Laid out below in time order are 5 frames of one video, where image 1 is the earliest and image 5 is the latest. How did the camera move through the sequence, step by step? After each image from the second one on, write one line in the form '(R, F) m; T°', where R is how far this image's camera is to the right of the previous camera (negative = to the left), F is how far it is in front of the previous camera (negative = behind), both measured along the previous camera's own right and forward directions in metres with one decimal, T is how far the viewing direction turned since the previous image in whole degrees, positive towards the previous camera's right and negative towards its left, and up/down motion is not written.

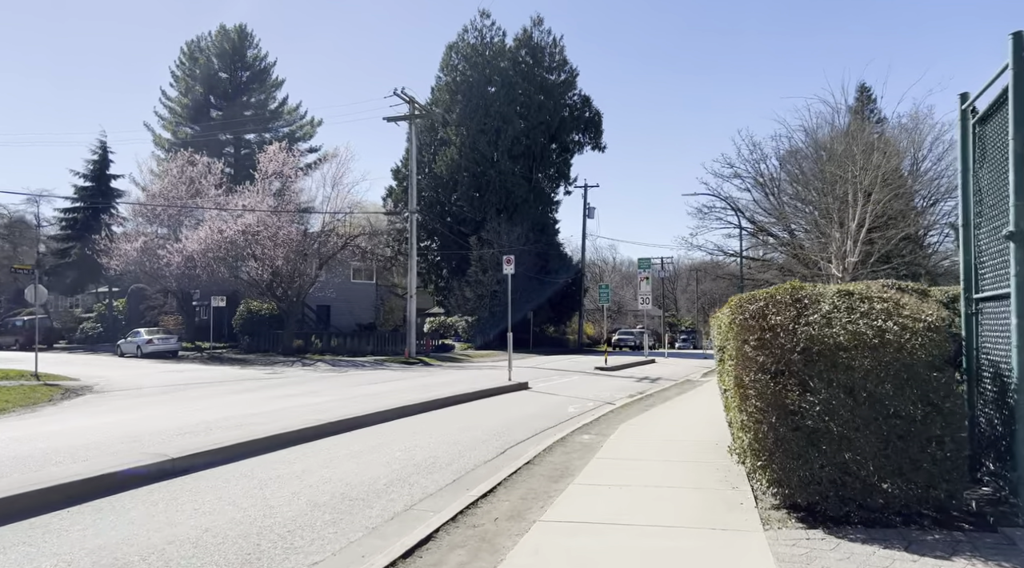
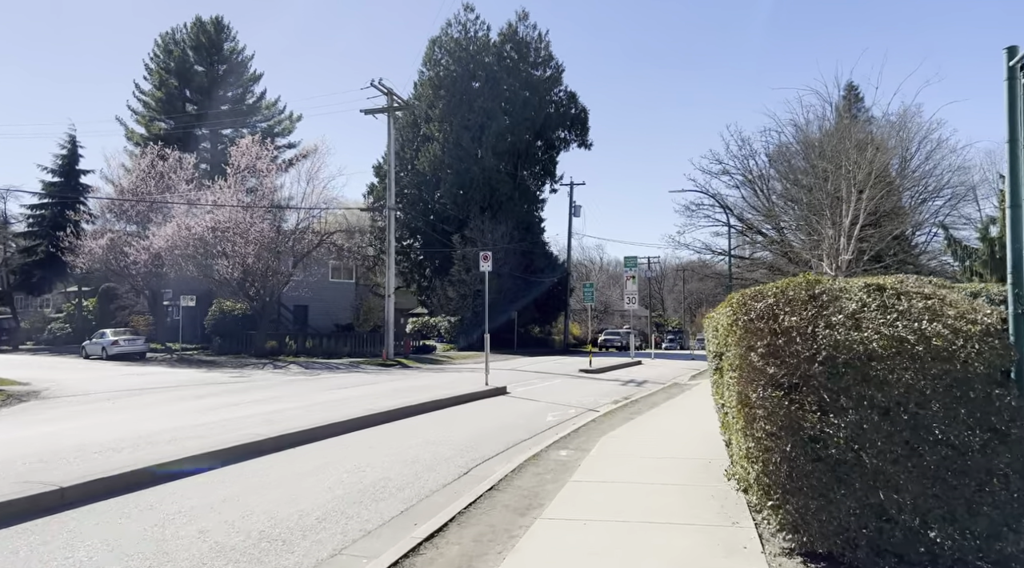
(+0.2, +1.1) m; +1°
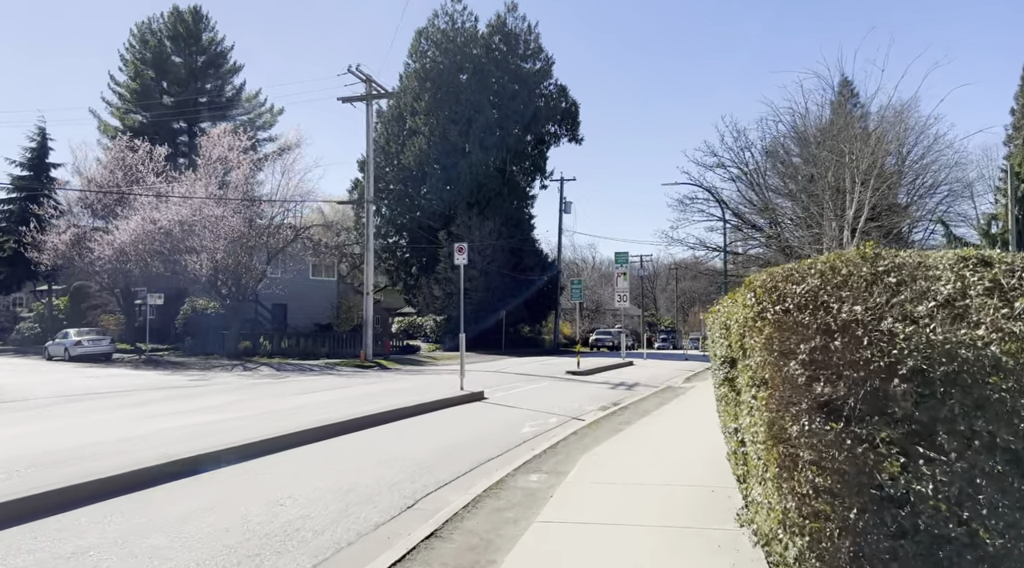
(+0.3, +1.5) m; 0°
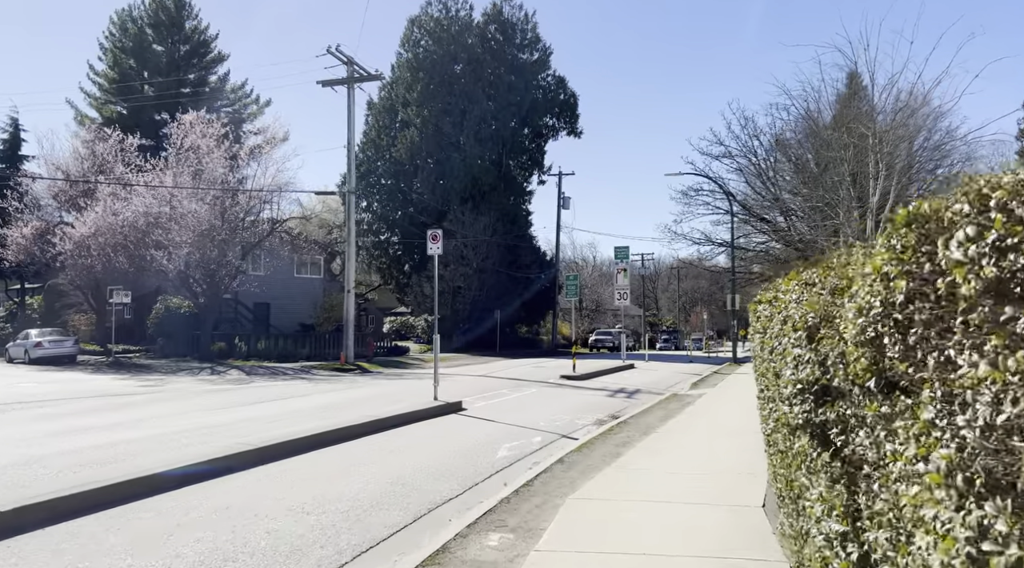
(+0.3, +2.0) m; 0°
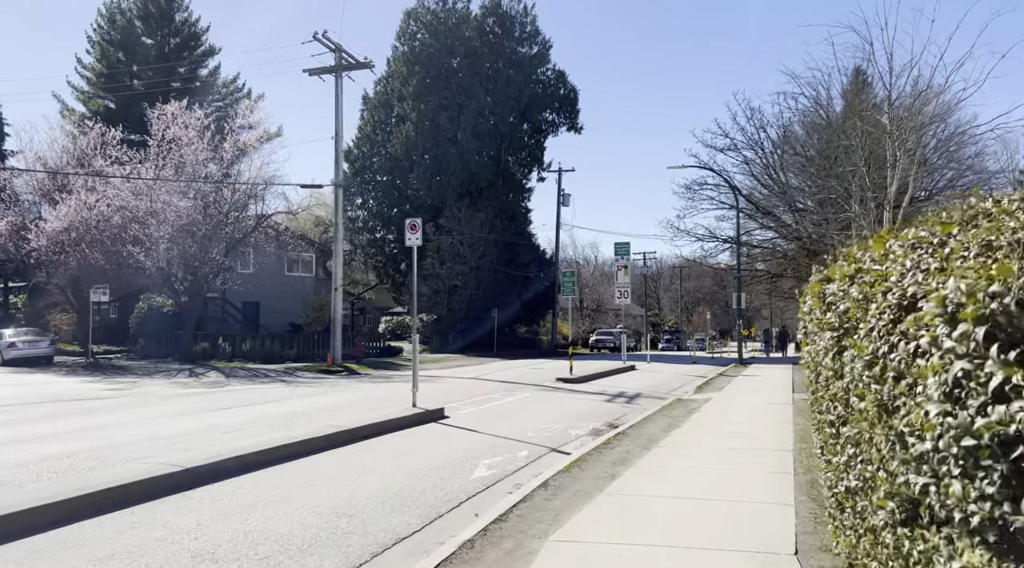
(+0.2, +1.2) m; 0°
